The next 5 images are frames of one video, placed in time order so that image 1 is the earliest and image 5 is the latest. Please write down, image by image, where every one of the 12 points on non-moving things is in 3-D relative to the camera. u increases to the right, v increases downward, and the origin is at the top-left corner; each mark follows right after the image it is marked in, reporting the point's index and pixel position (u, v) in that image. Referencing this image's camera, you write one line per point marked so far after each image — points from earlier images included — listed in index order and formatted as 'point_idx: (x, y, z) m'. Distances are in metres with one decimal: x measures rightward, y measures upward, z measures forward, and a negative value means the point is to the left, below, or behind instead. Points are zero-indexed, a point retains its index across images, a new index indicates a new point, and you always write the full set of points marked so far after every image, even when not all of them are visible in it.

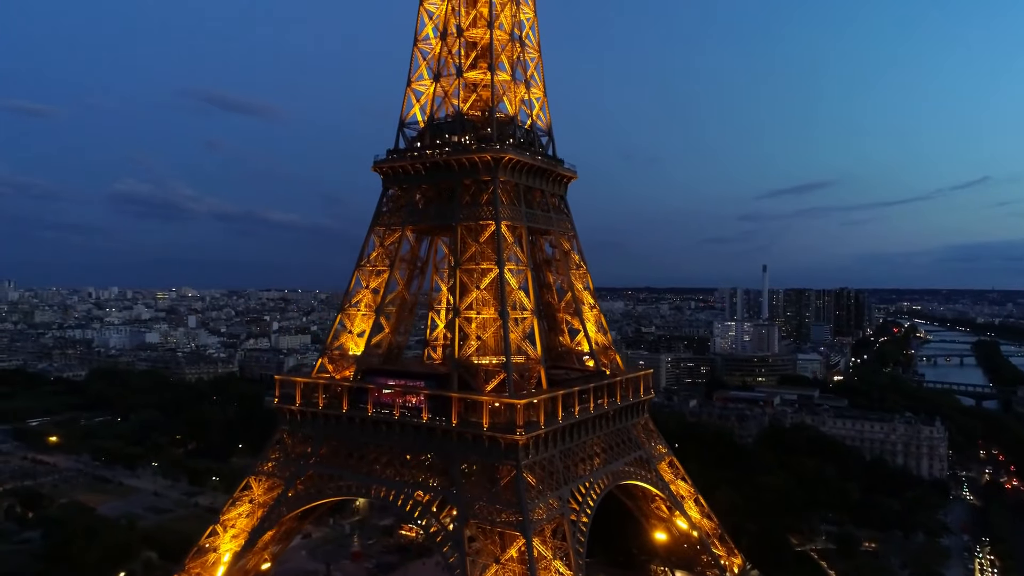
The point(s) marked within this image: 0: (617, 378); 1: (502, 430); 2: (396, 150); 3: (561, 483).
0: (+2.2, -1.9, +15.1) m
1: (-0.1, -2.4, +12.0) m
2: (-2.5, +2.9, +15.3) m
3: (+0.9, -3.5, +12.7) m
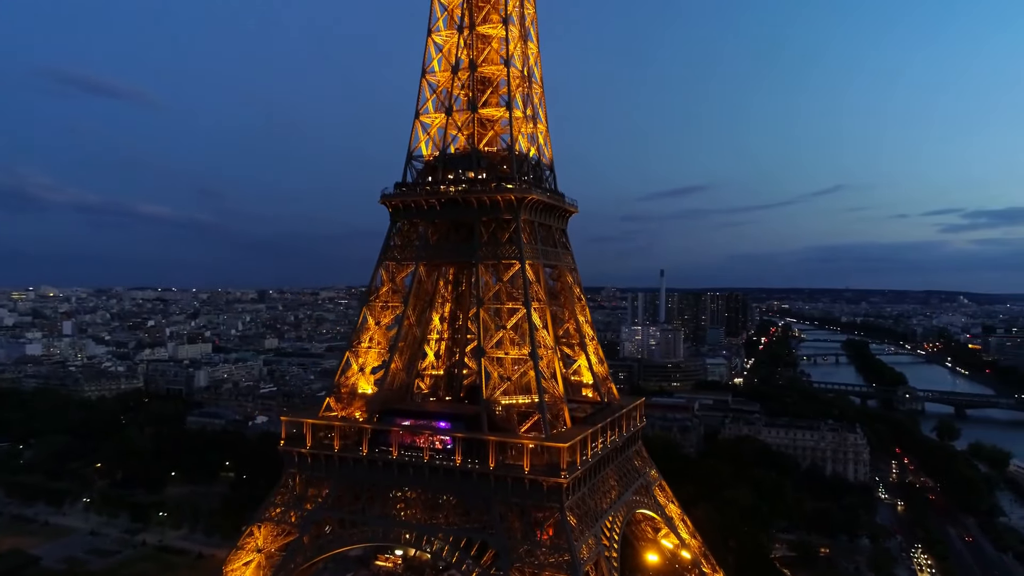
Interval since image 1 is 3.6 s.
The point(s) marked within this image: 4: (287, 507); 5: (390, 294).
0: (+2.4, -2.7, +15.5) m
1: (+0.6, -3.2, +12.2) m
2: (-2.3, +2.2, +15.0) m
3: (+1.5, -4.3, +13.0) m
4: (-4.4, -4.3, +14.0) m
5: (-2.6, -0.1, +15.0) m
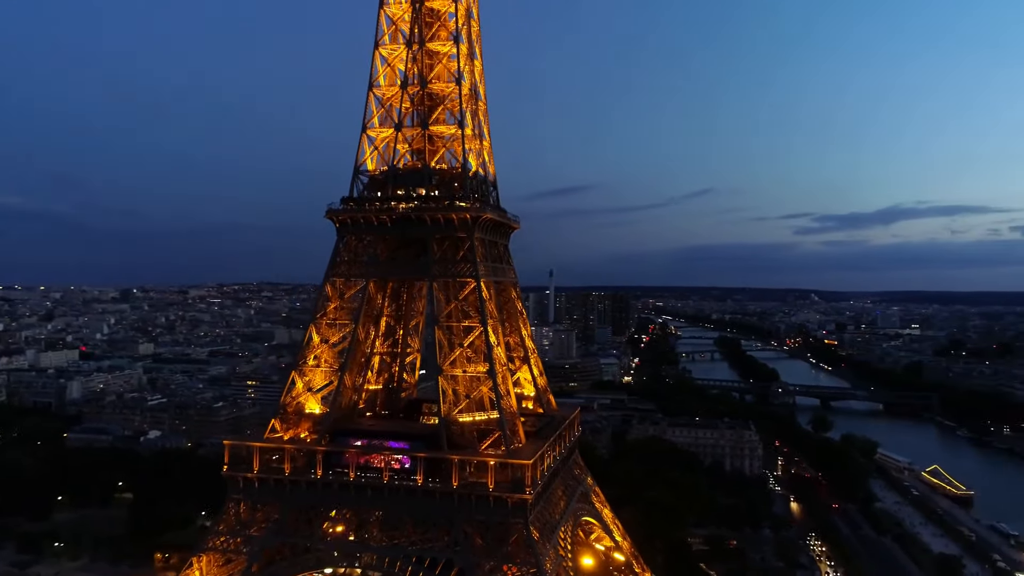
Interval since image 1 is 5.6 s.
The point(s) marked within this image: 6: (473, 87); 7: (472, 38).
0: (+1.2, -3.0, +16.0) m
1: (0.0, -3.5, +12.4) m
2: (-3.3, +1.8, +14.8) m
3: (+0.7, -4.6, +13.4) m
4: (-5.3, -4.6, +13.4) m
5: (-3.6, -0.5, +14.7) m
6: (-0.8, +4.4, +15.6) m
7: (-0.9, +5.6, +15.9) m
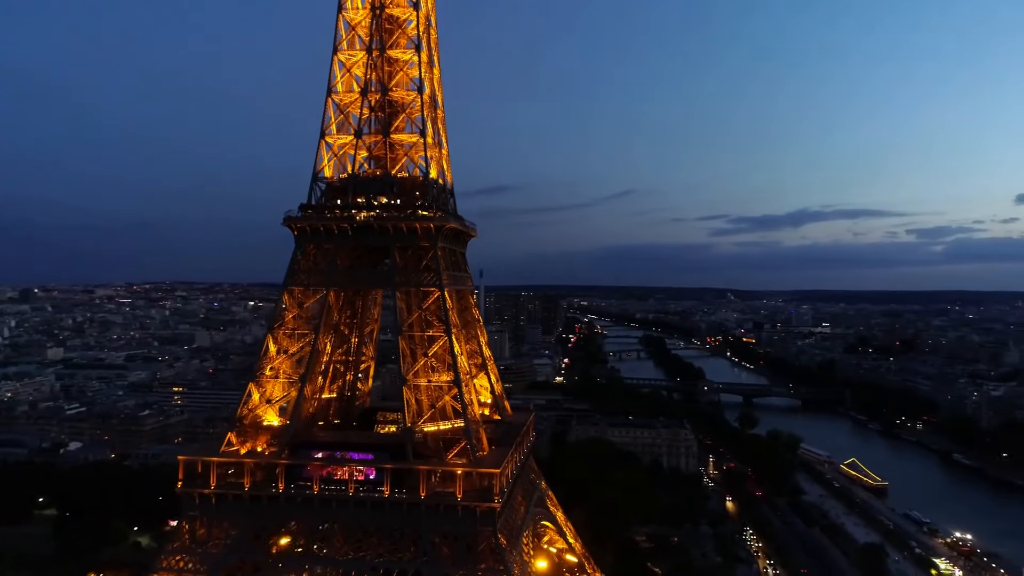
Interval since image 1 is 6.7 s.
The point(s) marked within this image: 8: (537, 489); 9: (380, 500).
0: (+0.3, -3.2, +16.3) m
1: (-0.6, -3.7, +12.5) m
2: (-4.1, +1.6, +14.5) m
3: (+0.1, -4.8, +13.6) m
4: (-5.9, -4.8, +13.0) m
5: (-4.4, -0.7, +14.4) m
6: (-1.7, +4.2, +15.6) m
7: (-1.8, +5.4, +15.9) m
8: (+0.6, -4.8, +17.0) m
9: (-2.4, -3.8, +12.7) m
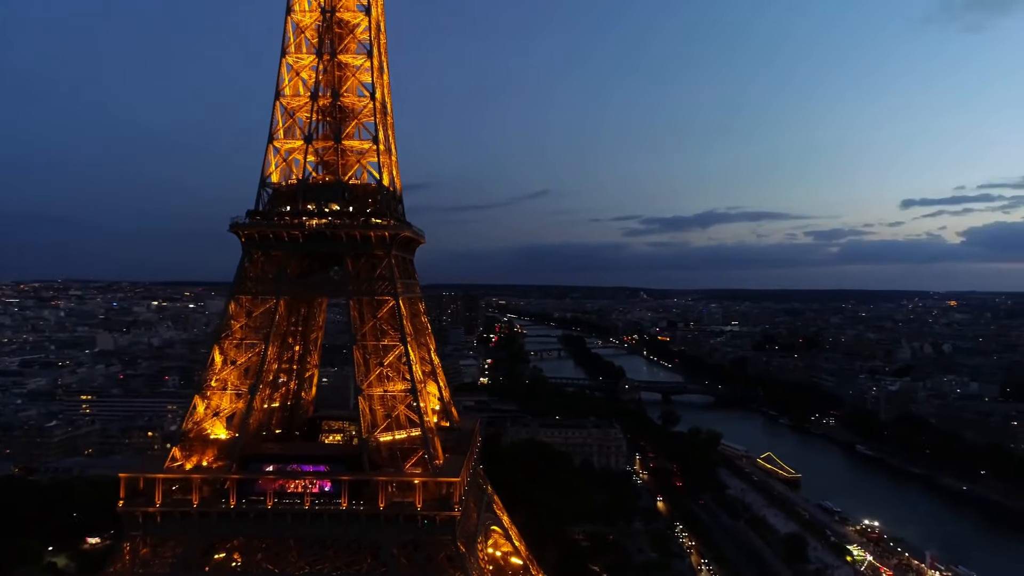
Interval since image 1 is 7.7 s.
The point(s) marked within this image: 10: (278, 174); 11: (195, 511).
0: (-0.9, -3.4, +16.4) m
1: (-1.3, -3.9, +12.6) m
2: (-5.0, +1.5, +14.2) m
3: (-0.8, -5.0, +13.7) m
4: (-6.6, -5.0, +12.4) m
5: (-5.3, -0.8, +14.0) m
6: (-2.8, +4.1, +15.5) m
7: (-2.9, +5.2, +15.7) m
8: (-0.7, -5.0, +17.2) m
9: (-3.1, -3.9, +12.6) m
10: (-4.8, +2.3, +14.6) m
11: (-5.6, -3.9, +12.5) m
